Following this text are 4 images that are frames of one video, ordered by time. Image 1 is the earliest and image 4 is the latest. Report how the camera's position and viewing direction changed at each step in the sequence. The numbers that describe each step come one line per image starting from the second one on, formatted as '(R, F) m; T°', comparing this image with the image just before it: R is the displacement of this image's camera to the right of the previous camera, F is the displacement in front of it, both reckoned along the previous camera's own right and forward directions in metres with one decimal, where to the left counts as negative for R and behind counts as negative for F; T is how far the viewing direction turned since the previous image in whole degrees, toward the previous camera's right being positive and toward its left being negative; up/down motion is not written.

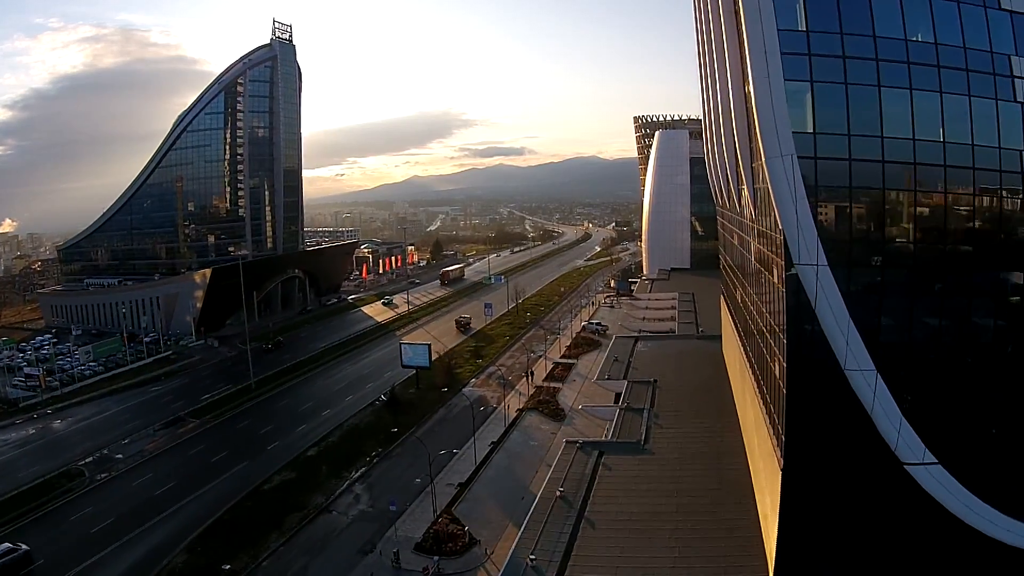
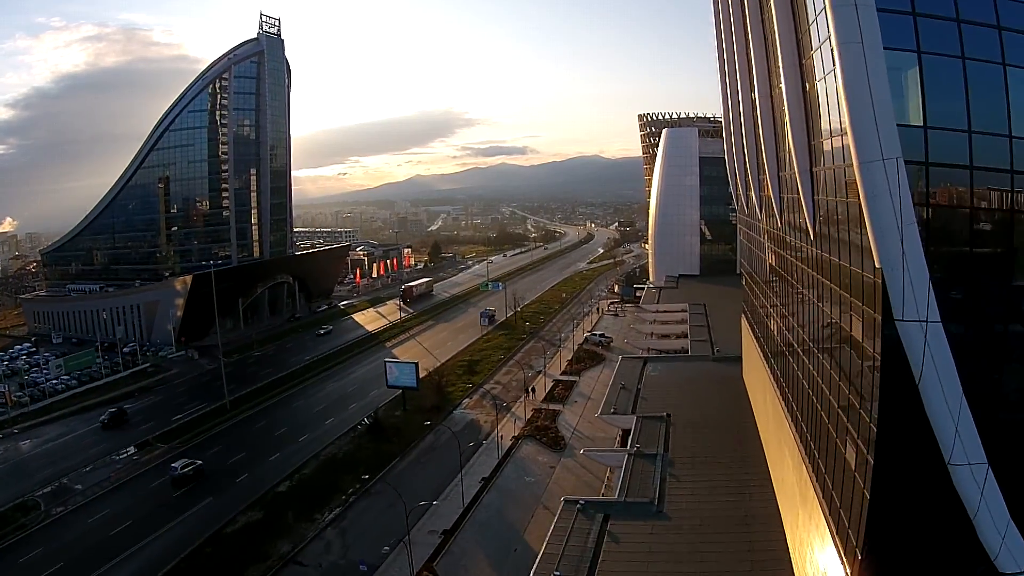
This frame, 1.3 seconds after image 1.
(+0.3, +2.3) m; 0°
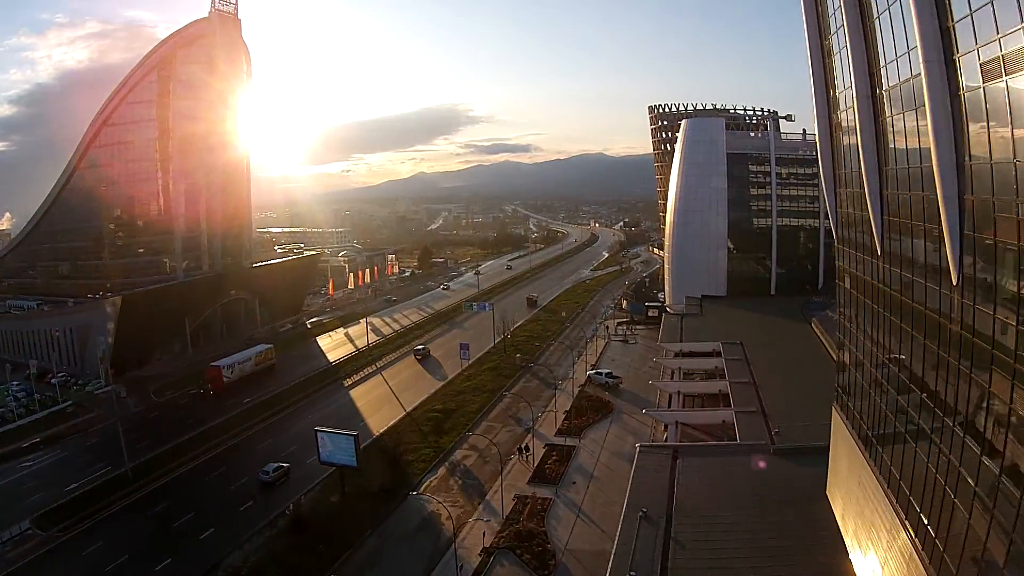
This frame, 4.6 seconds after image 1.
(+0.8, +6.2) m; 0°
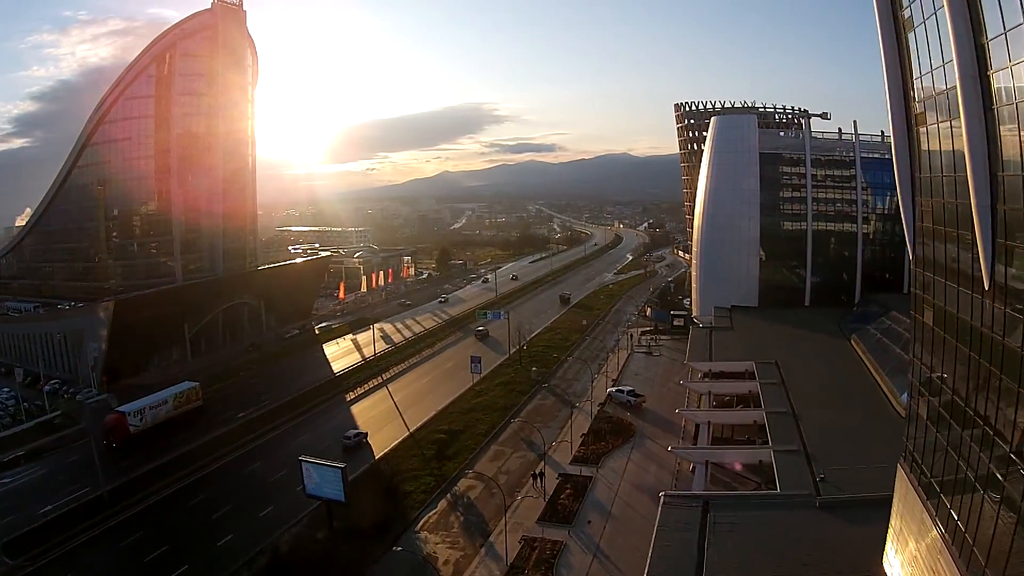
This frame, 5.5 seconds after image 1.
(+0.3, +2.0) m; -2°
